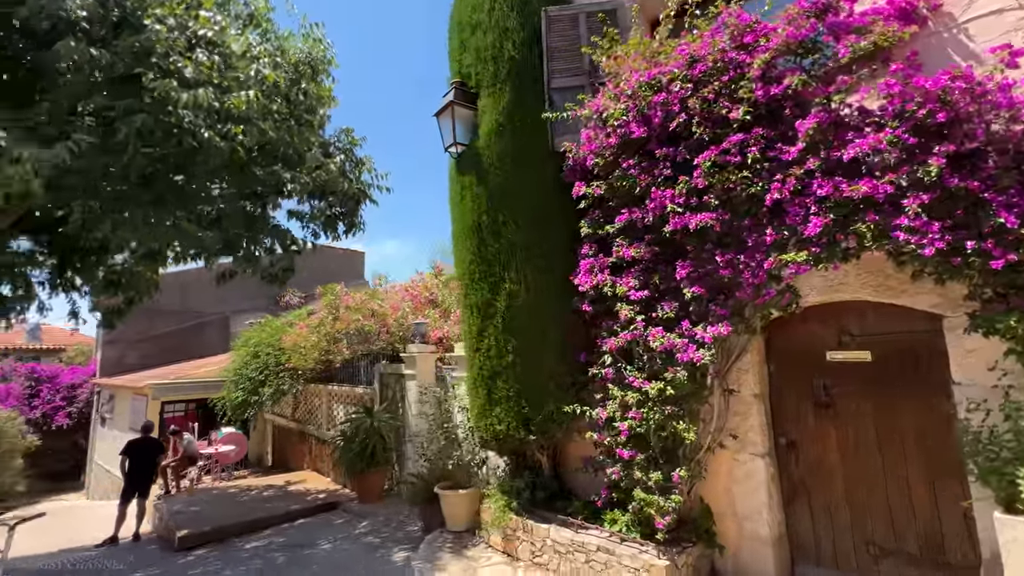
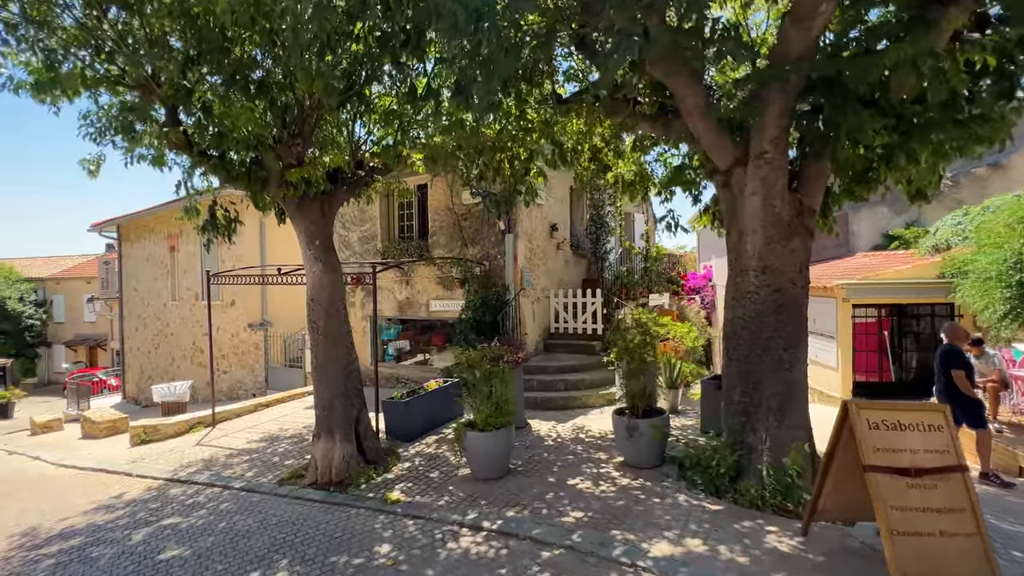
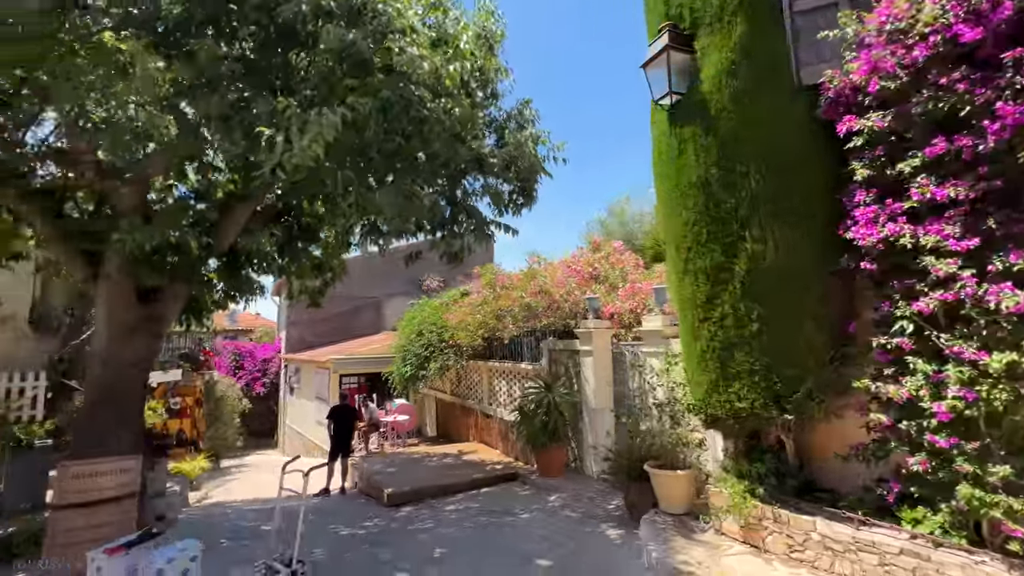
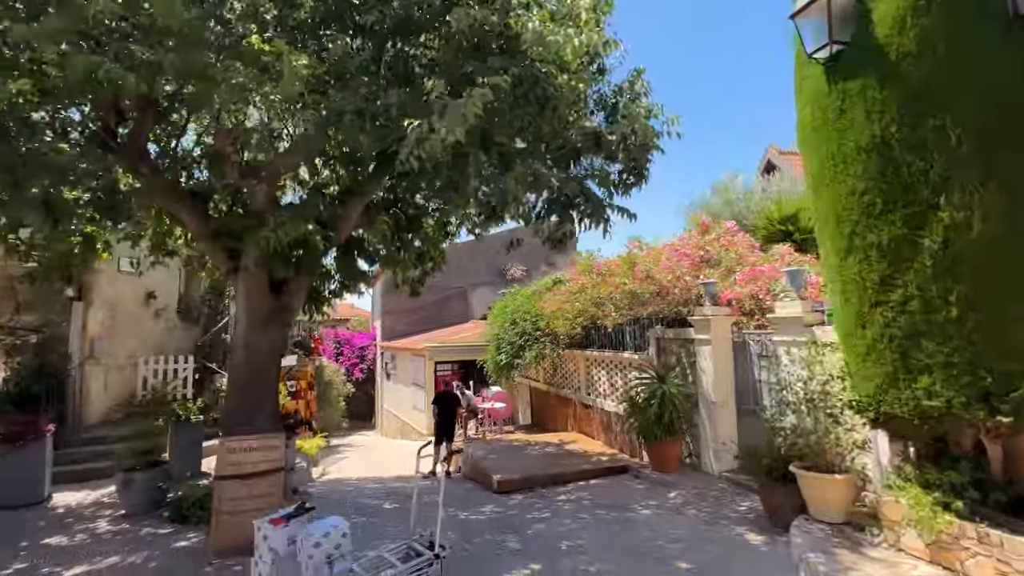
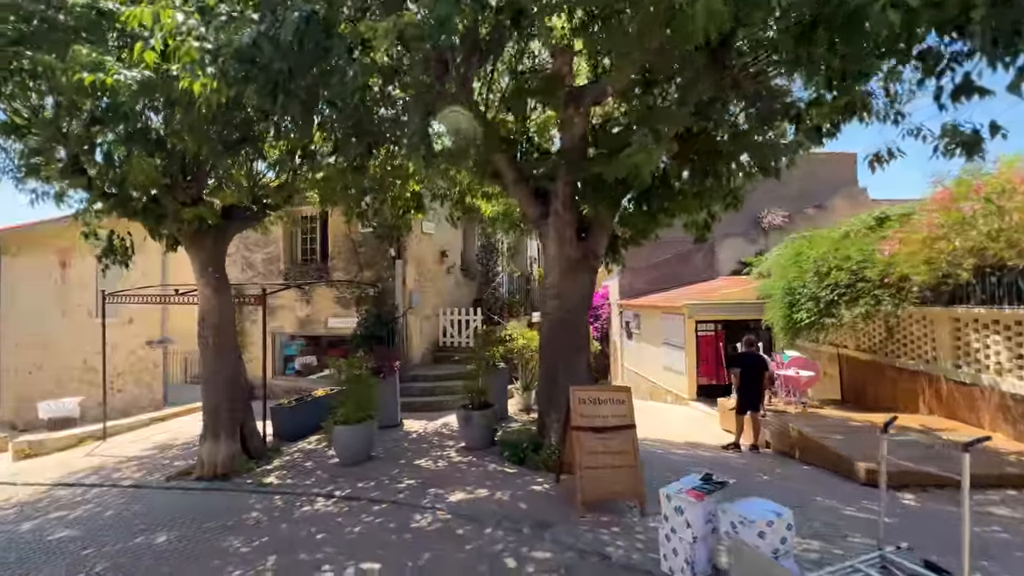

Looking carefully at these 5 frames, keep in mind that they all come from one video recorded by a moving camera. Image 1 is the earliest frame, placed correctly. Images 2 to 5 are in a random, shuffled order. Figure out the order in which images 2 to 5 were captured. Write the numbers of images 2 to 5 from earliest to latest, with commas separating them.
3, 4, 5, 2
